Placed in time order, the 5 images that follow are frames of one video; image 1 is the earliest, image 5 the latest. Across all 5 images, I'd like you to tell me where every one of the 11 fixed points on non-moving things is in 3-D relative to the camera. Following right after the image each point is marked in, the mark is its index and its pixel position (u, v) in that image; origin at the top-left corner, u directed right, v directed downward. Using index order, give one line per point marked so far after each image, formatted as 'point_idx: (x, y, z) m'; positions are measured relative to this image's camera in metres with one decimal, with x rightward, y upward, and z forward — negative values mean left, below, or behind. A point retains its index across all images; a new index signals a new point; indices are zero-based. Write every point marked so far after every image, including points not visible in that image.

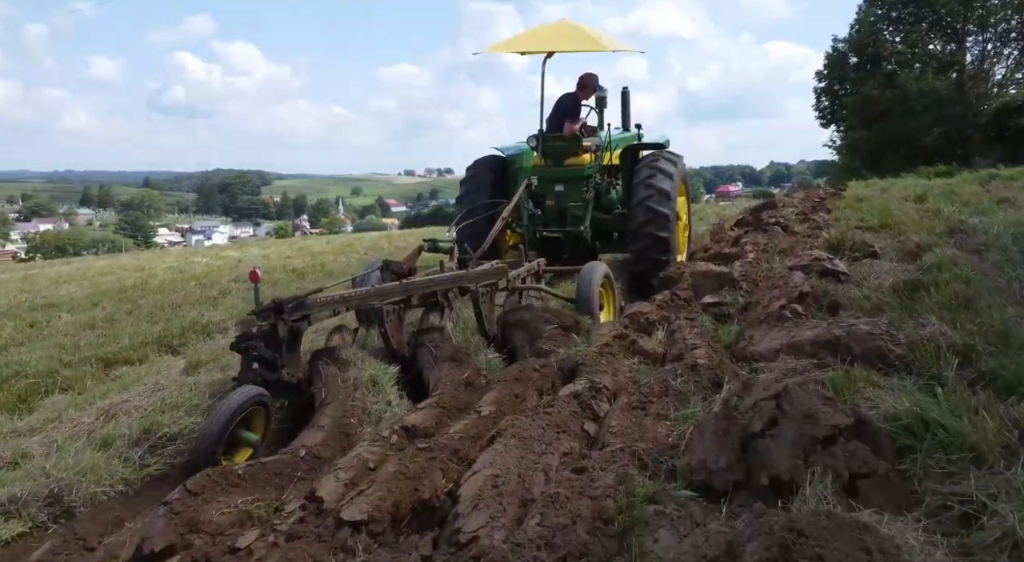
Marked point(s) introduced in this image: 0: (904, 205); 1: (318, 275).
0: (+4.4, +0.8, +8.5) m
1: (-2.0, +0.1, +8.0) m
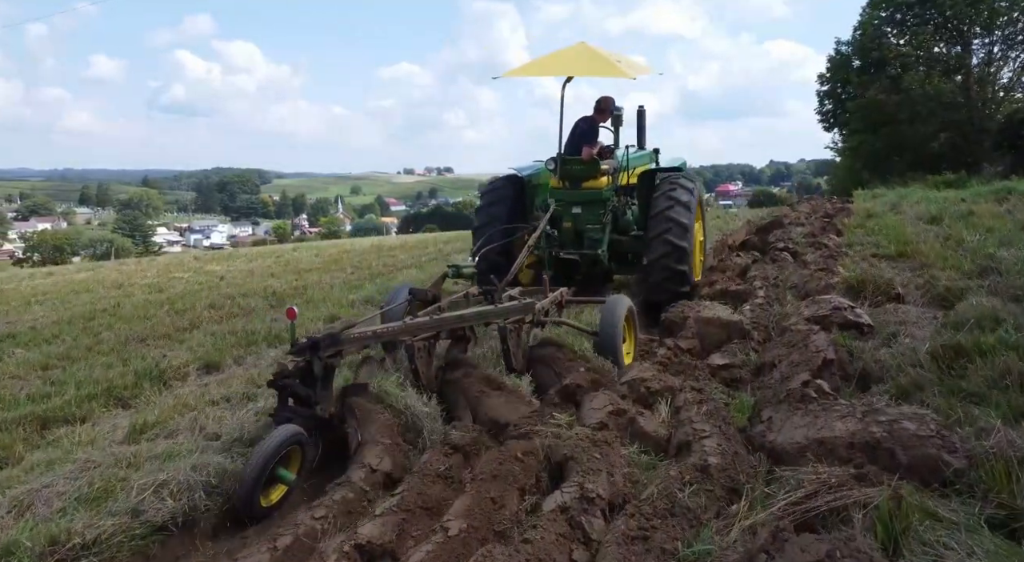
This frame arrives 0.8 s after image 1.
0: (+4.3, +0.5, +8.0) m
1: (-2.1, -0.2, +7.5) m
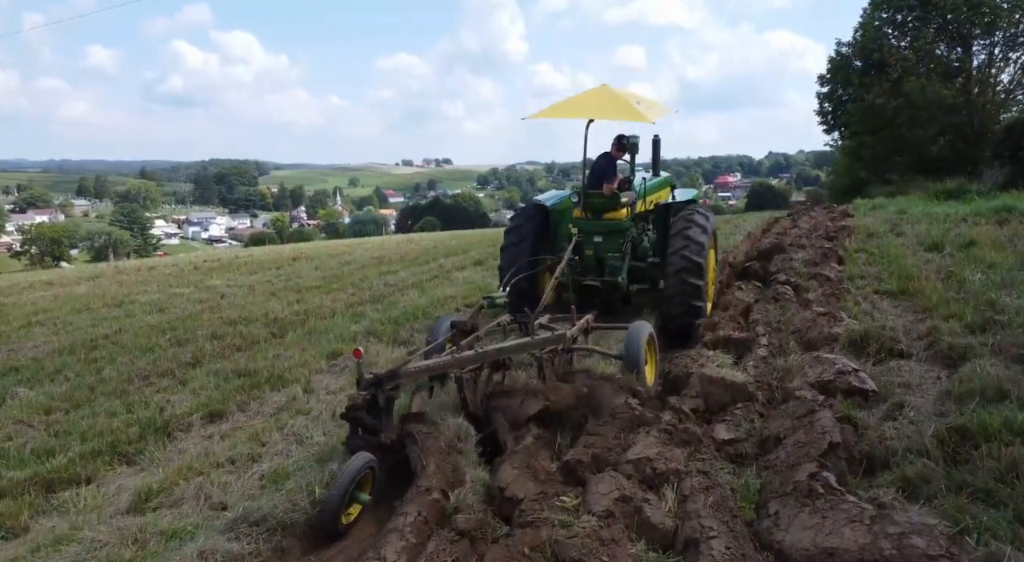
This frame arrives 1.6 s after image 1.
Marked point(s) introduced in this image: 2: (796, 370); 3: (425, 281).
0: (+4.3, +0.2, +8.0) m
1: (-2.1, -0.5, +7.5) m
2: (+1.7, -0.5, +4.4) m
3: (-1.2, 0.0, +10.3) m
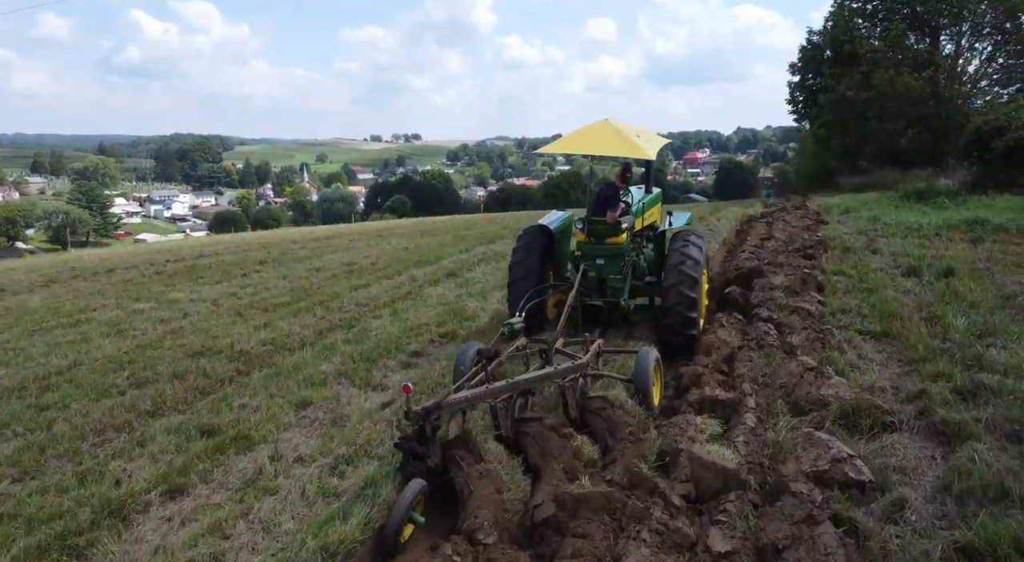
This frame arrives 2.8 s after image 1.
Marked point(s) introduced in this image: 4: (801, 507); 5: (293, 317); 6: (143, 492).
0: (+4.1, -0.1, +7.9) m
1: (-2.3, -0.8, +7.2) m
2: (+1.5, -0.9, +4.3) m
3: (-1.5, -0.3, +10.0) m
4: (+1.4, -1.1, +3.6) m
5: (-2.7, -0.5, +9.5) m
6: (-2.2, -1.3, +4.6) m
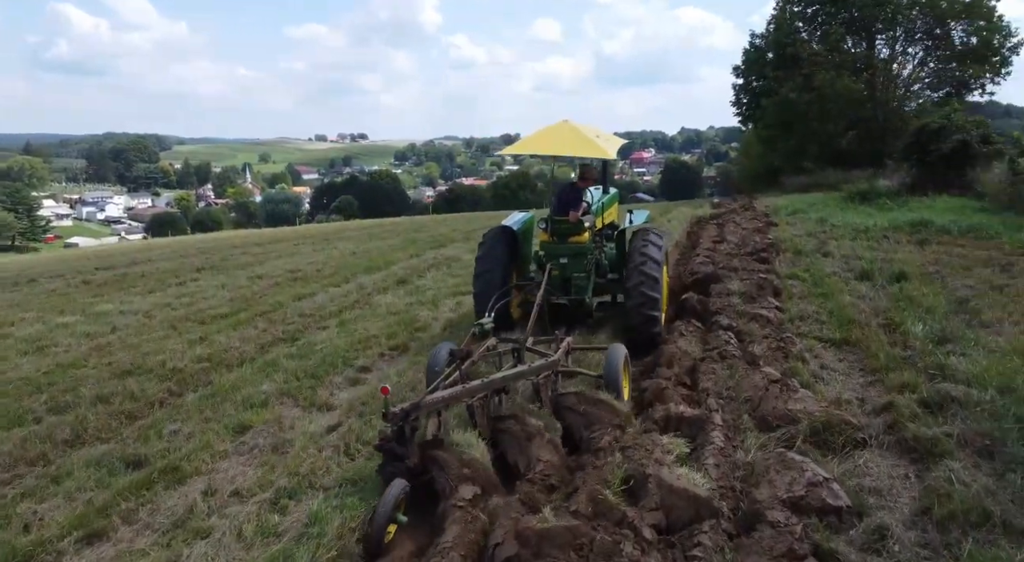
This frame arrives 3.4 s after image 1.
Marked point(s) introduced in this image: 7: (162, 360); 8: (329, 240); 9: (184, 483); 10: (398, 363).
0: (+3.6, -0.2, +7.9) m
1: (-2.7, -0.9, +6.7) m
2: (+1.3, -1.0, +4.1) m
3: (-2.1, -0.4, +9.6) m
4: (+1.2, -1.2, +3.4) m
5: (-3.3, -0.6, +9.0) m
6: (-2.5, -1.4, +4.2) m
7: (-3.5, -0.8, +7.7) m
8: (-4.6, +1.0, +19.3) m
9: (-2.1, -1.3, +4.8) m
10: (-1.1, -0.8, +7.2) m
